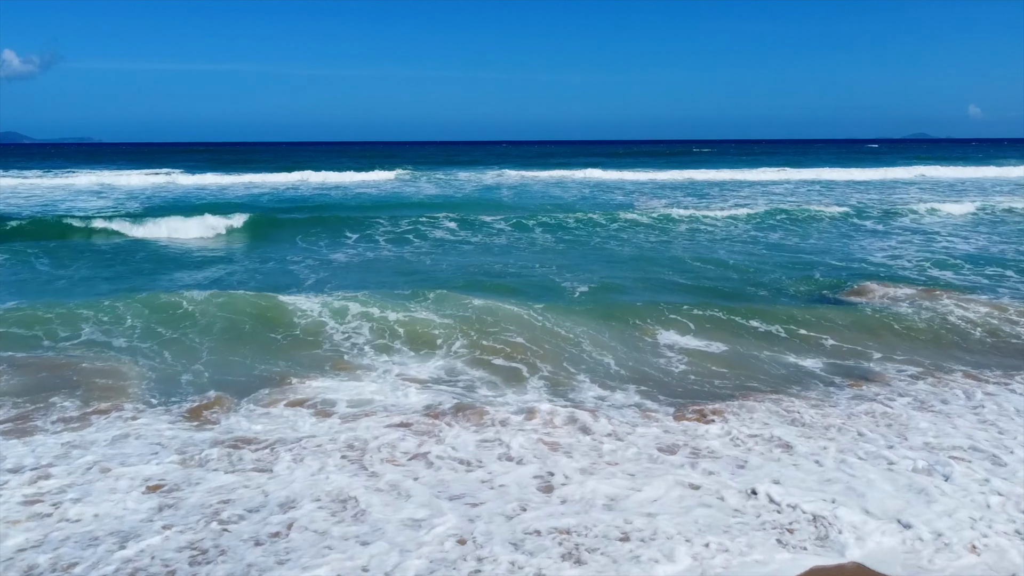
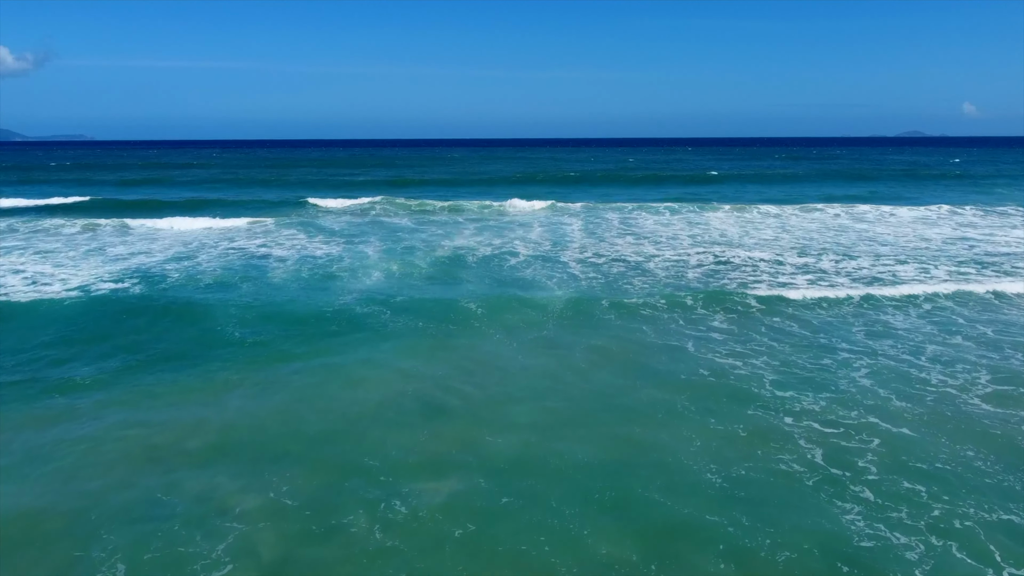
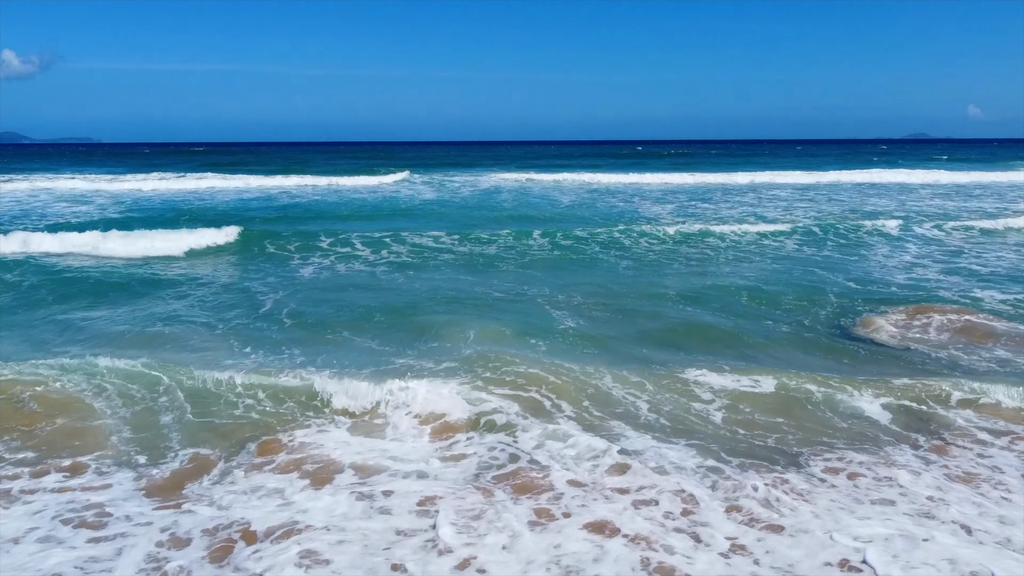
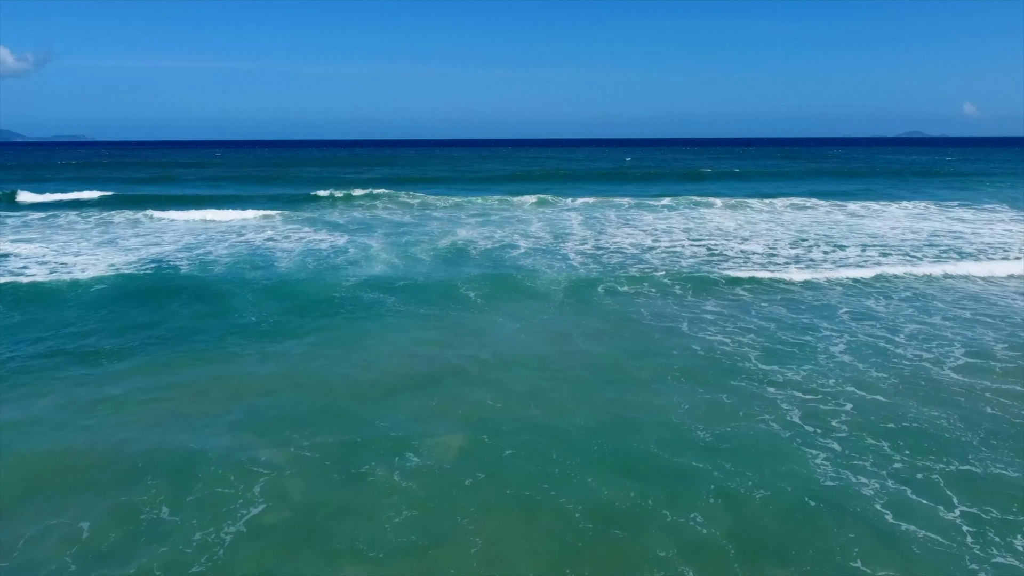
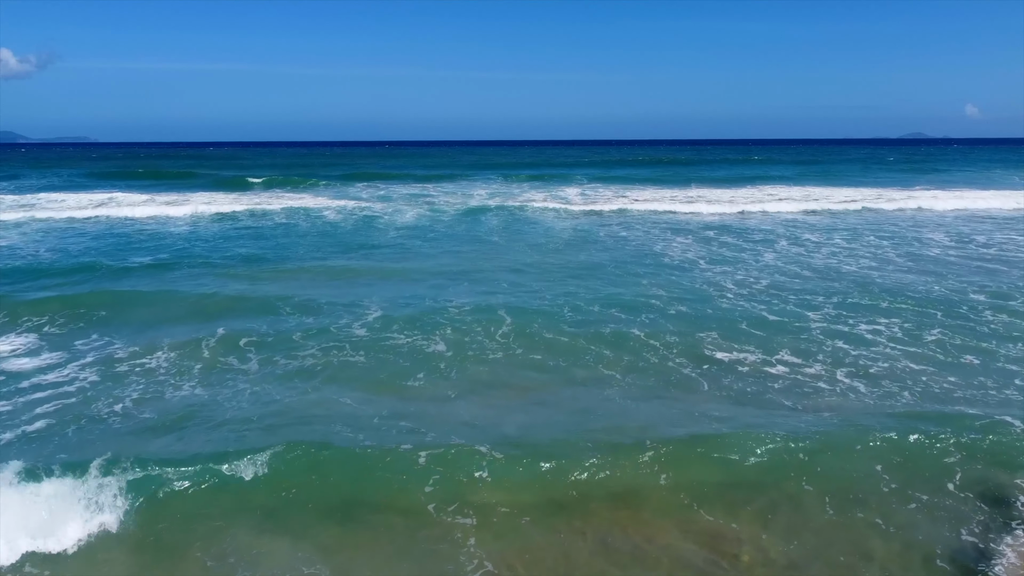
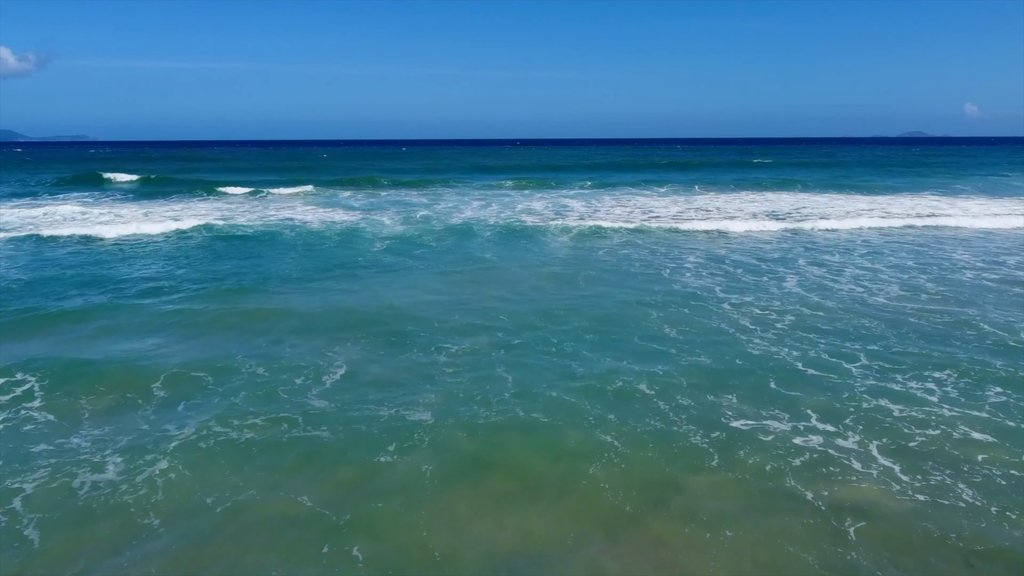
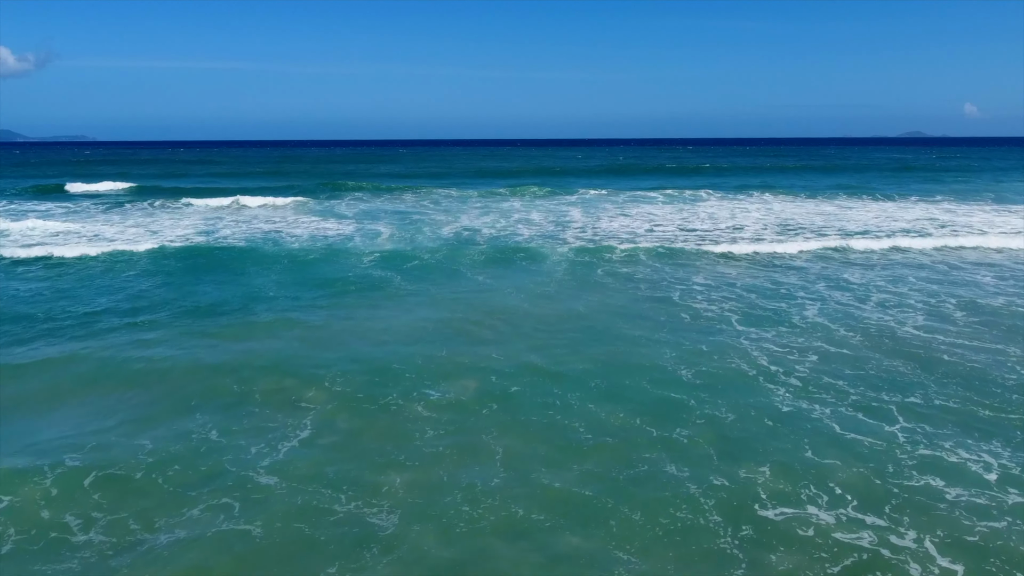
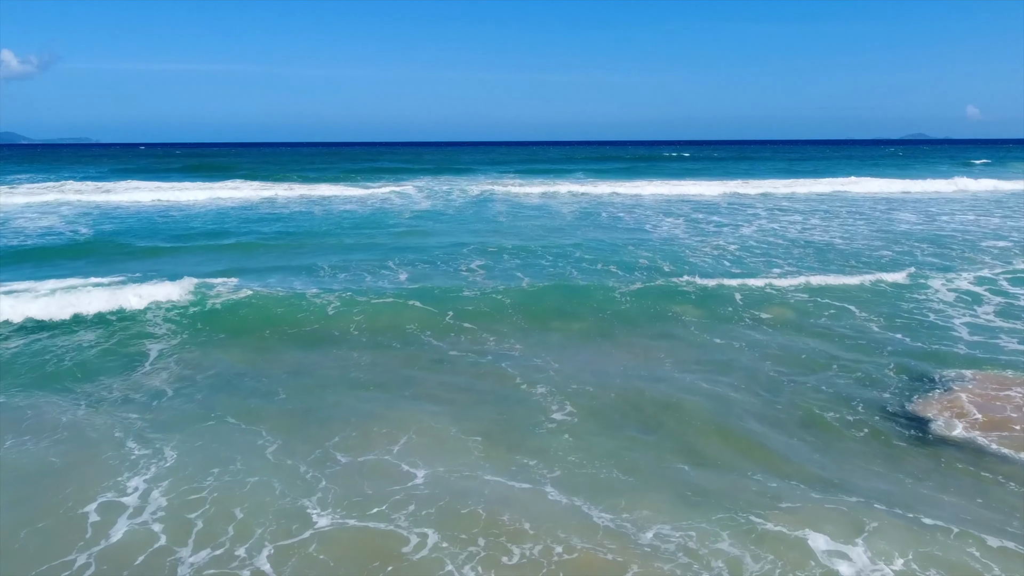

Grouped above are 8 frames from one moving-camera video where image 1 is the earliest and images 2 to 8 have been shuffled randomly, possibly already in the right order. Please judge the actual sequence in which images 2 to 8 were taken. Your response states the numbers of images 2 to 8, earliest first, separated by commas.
3, 8, 5, 6, 7, 4, 2
